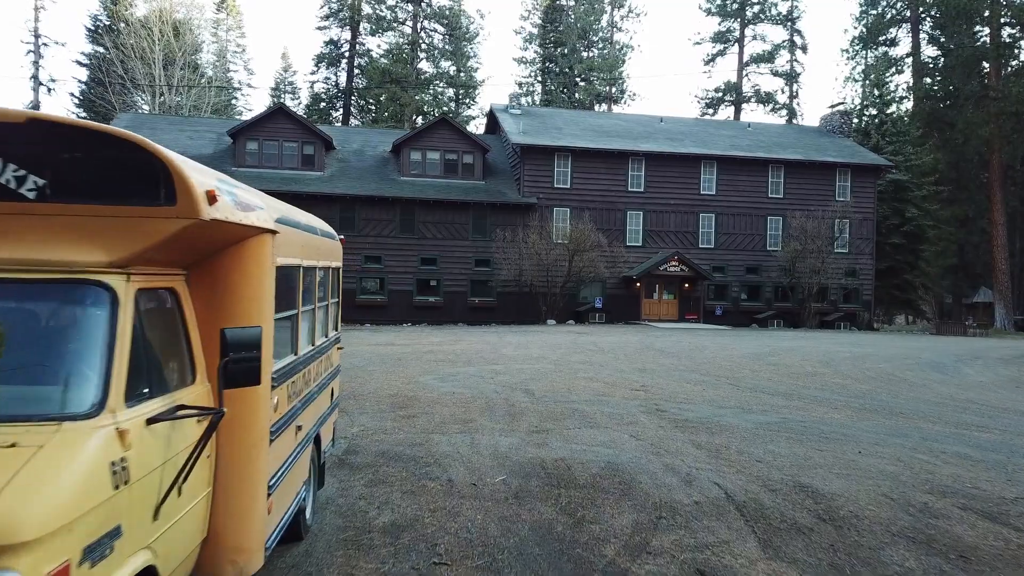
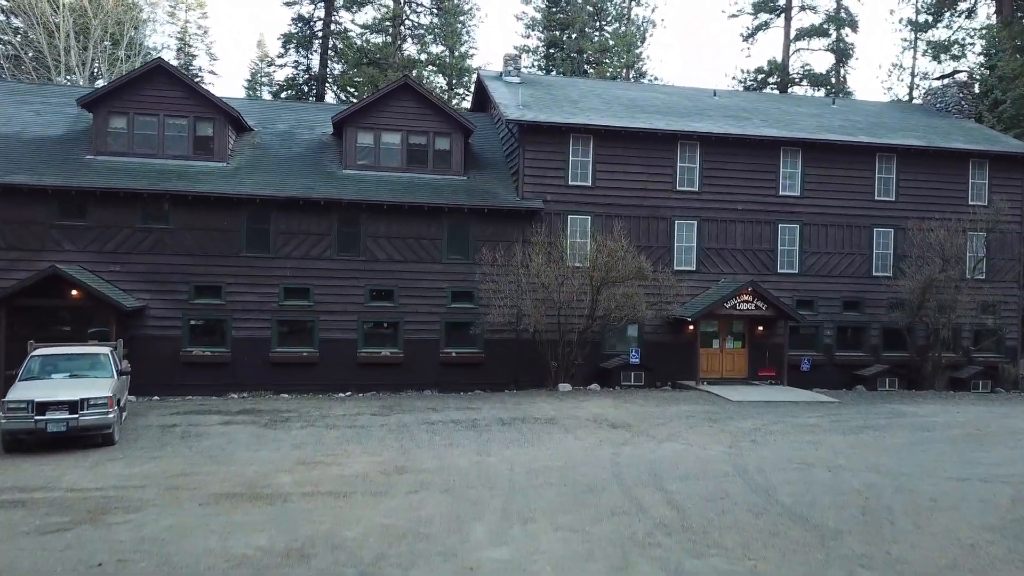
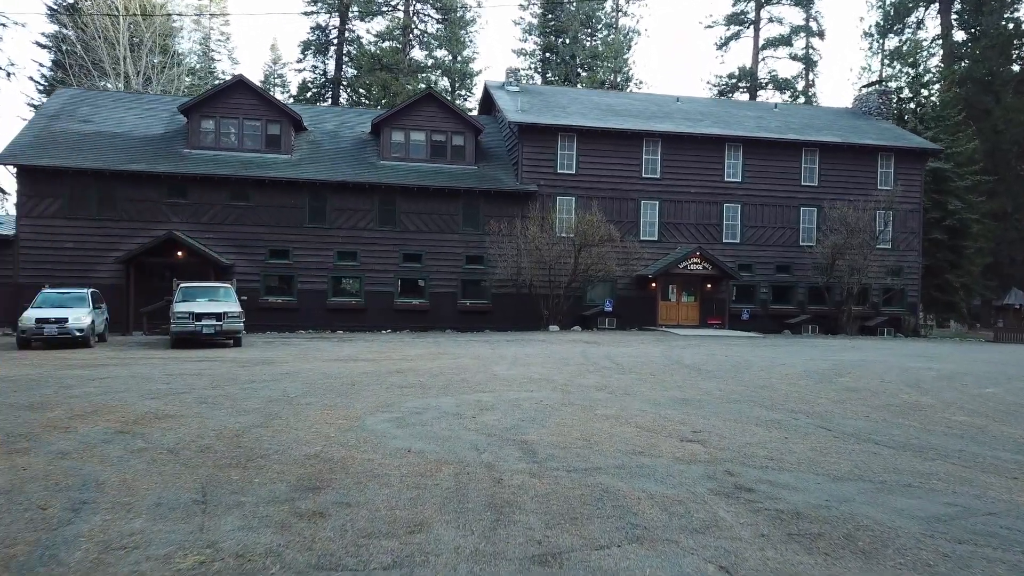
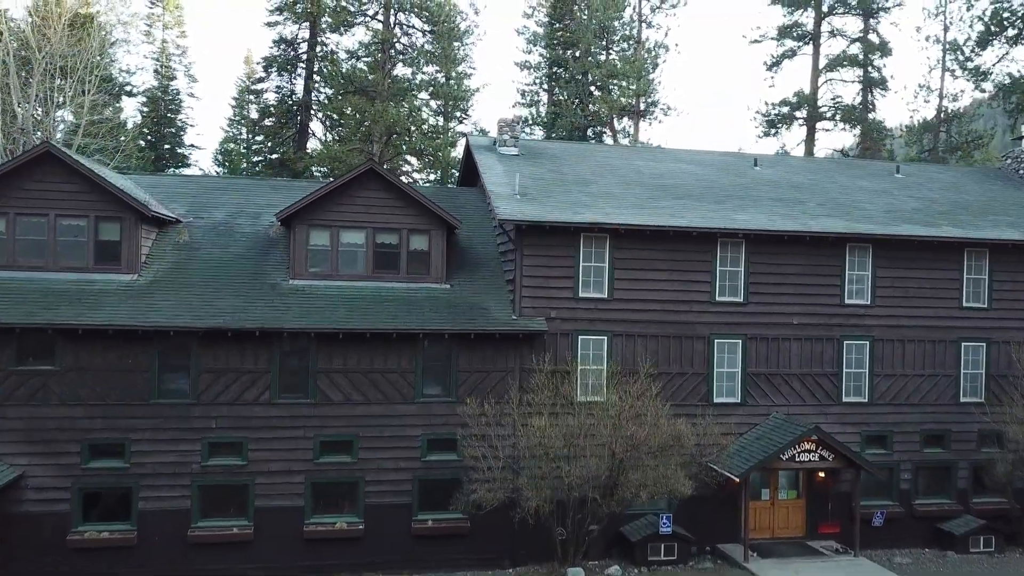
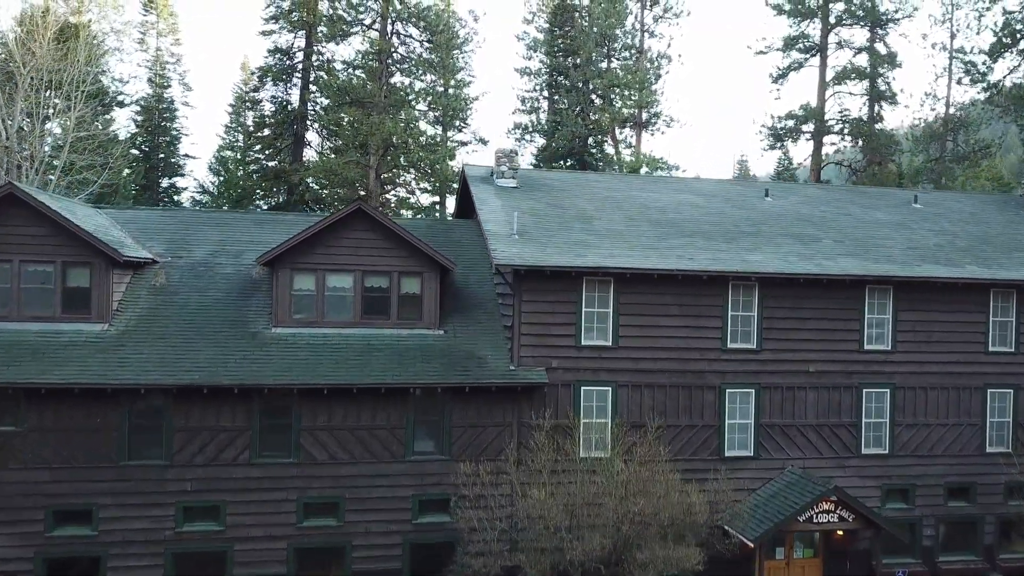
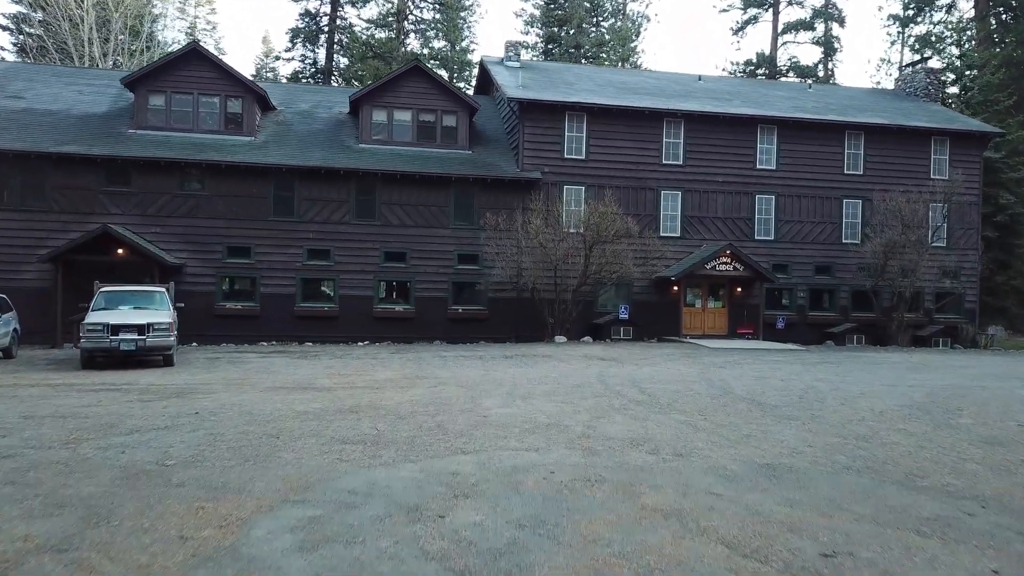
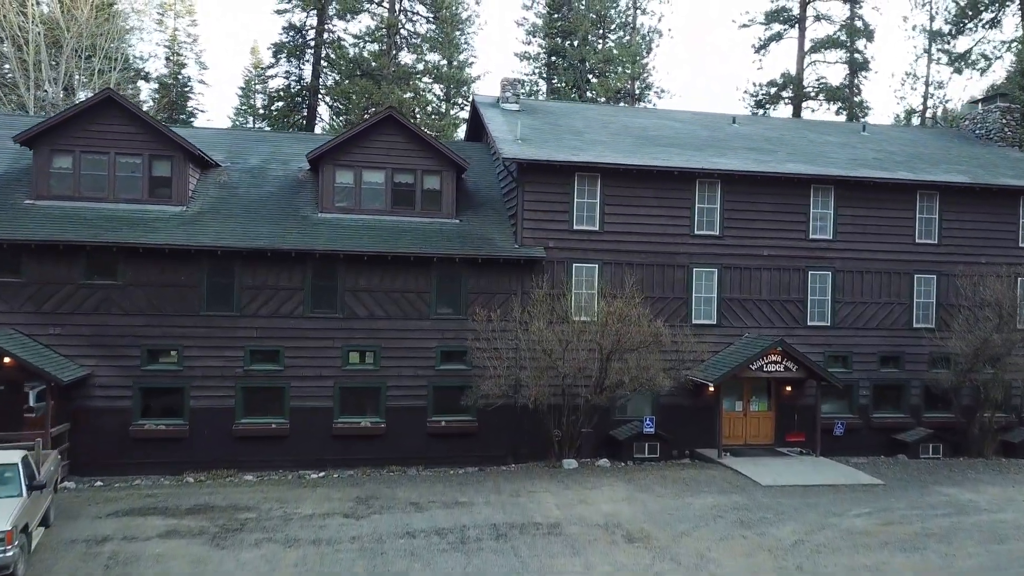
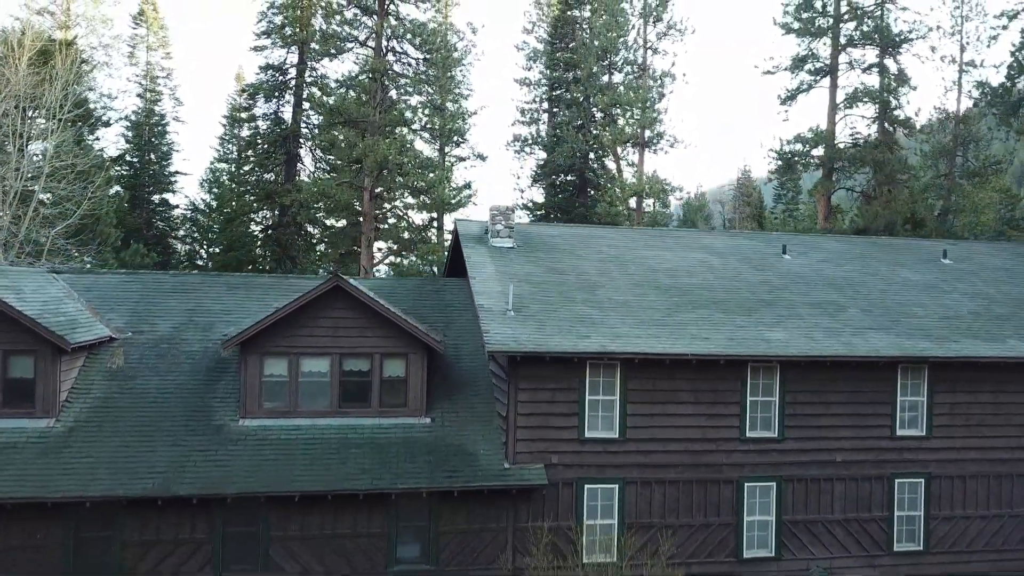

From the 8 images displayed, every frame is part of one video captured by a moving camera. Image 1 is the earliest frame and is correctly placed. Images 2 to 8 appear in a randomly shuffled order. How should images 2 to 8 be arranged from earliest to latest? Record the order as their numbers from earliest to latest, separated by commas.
3, 6, 2, 7, 4, 5, 8
